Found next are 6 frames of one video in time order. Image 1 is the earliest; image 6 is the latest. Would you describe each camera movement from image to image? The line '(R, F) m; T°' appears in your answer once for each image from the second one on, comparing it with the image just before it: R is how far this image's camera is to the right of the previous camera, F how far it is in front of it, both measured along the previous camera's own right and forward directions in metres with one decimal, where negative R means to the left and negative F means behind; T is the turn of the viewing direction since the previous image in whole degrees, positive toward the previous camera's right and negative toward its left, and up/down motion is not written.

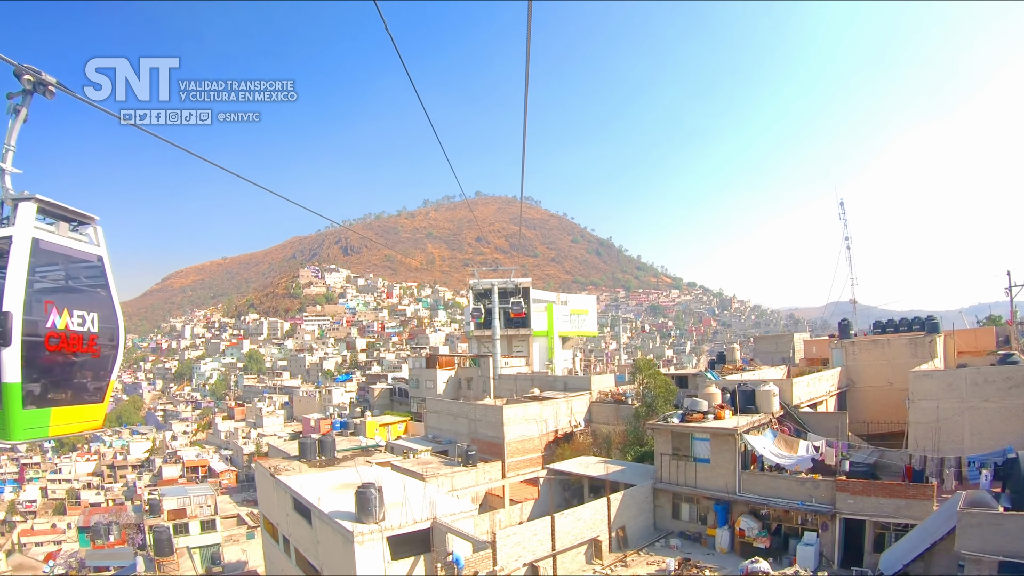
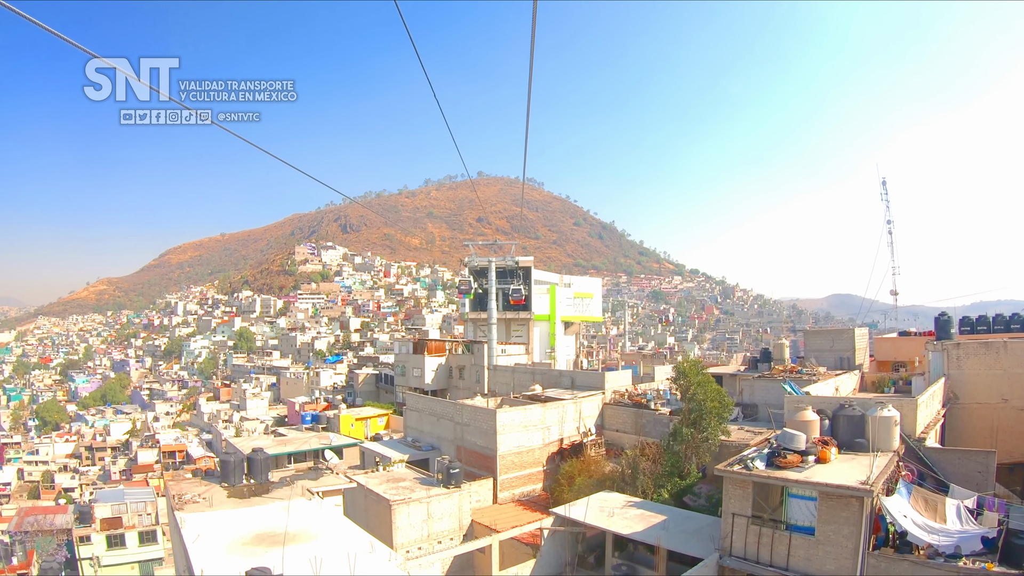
(+0.1, +3.7) m; 0°
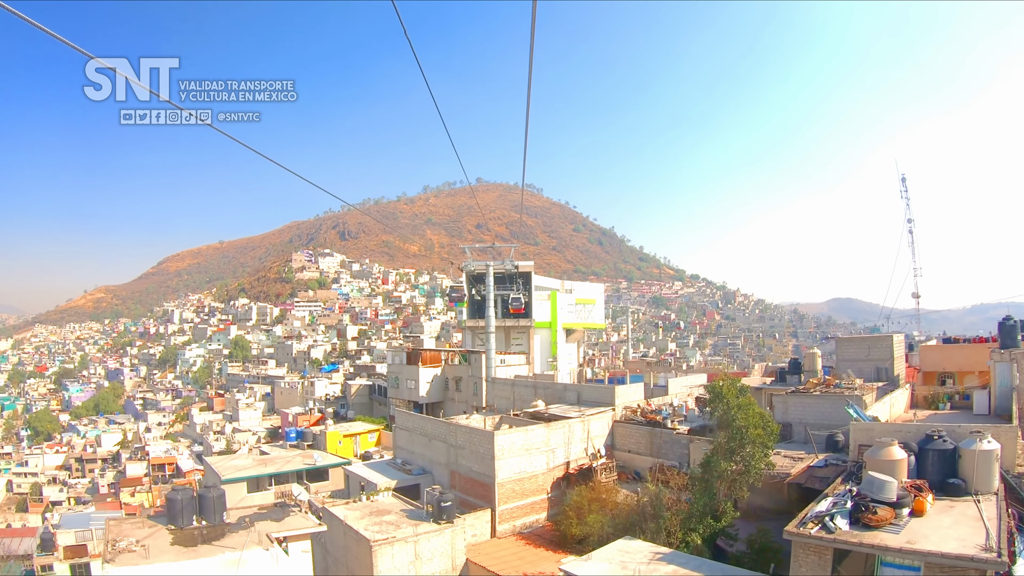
(0.0, +1.6) m; 0°
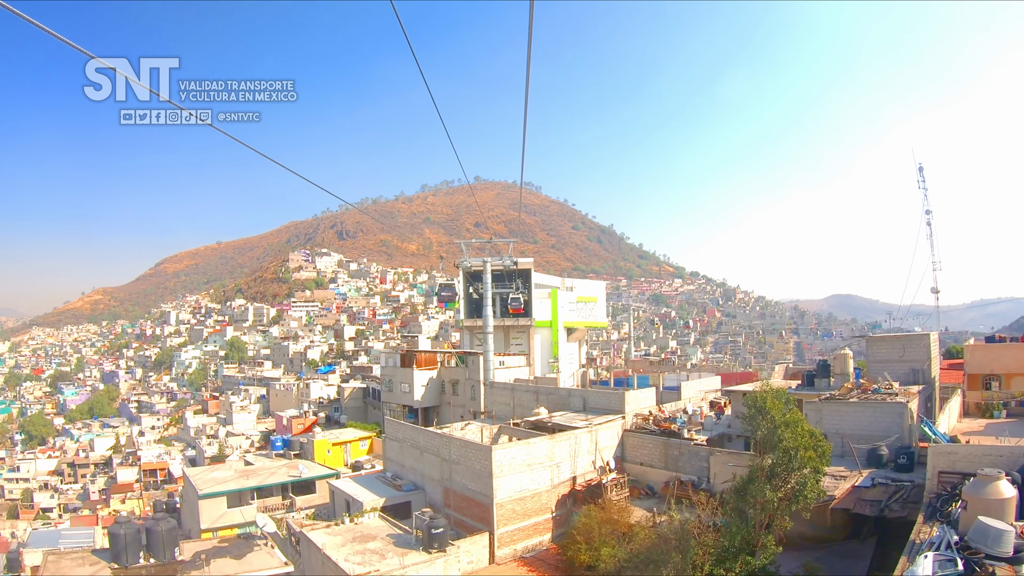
(0.0, +1.4) m; 0°
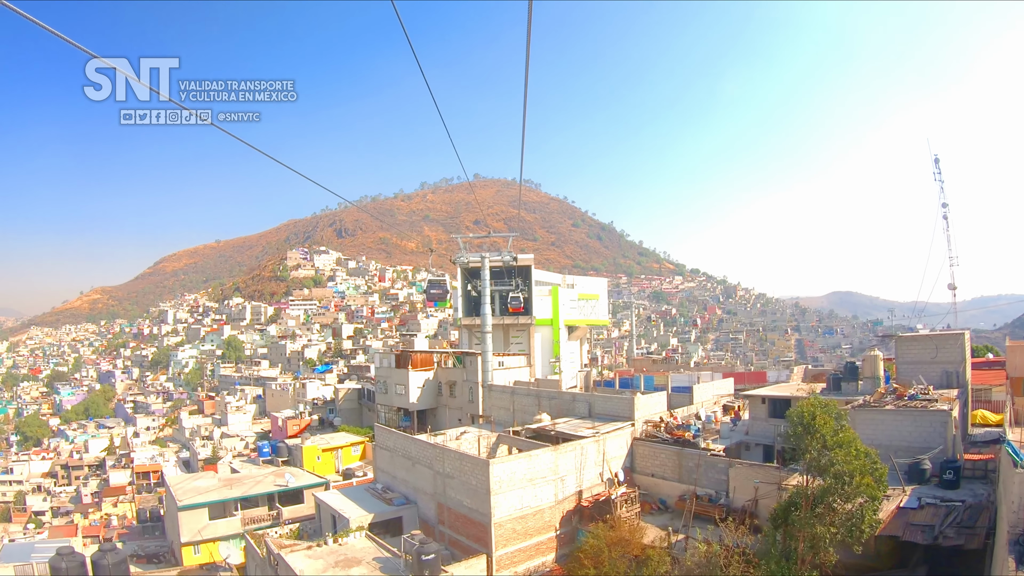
(0.0, +1.1) m; 0°
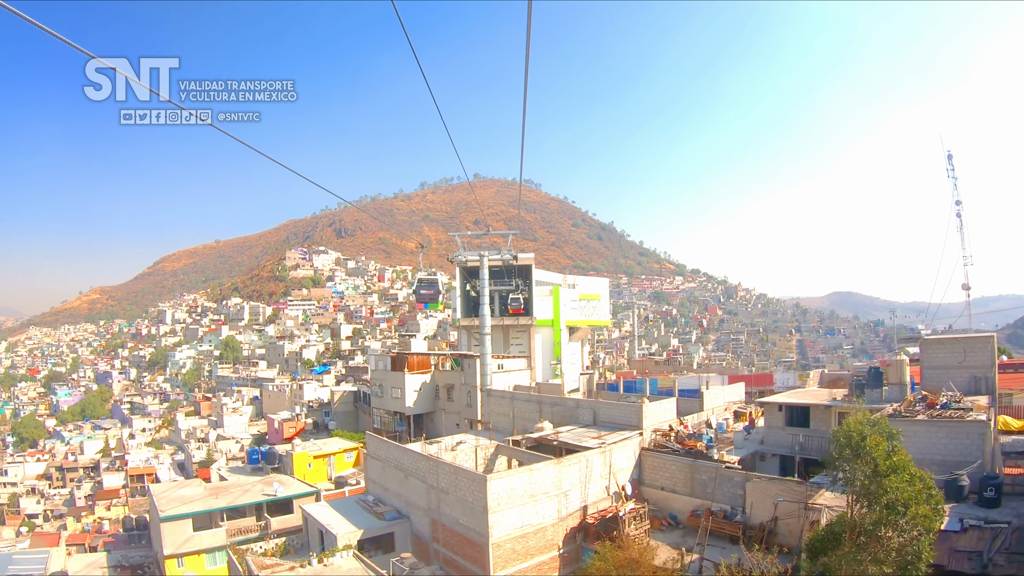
(0.0, +0.8) m; 0°
